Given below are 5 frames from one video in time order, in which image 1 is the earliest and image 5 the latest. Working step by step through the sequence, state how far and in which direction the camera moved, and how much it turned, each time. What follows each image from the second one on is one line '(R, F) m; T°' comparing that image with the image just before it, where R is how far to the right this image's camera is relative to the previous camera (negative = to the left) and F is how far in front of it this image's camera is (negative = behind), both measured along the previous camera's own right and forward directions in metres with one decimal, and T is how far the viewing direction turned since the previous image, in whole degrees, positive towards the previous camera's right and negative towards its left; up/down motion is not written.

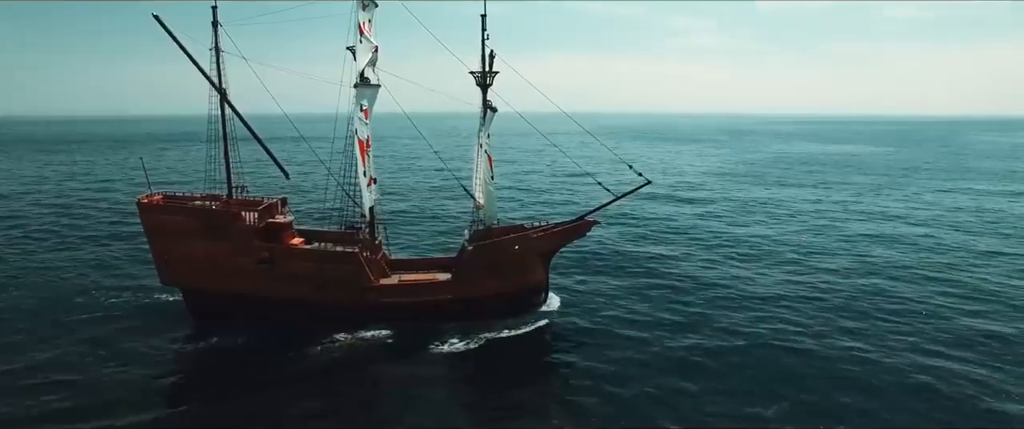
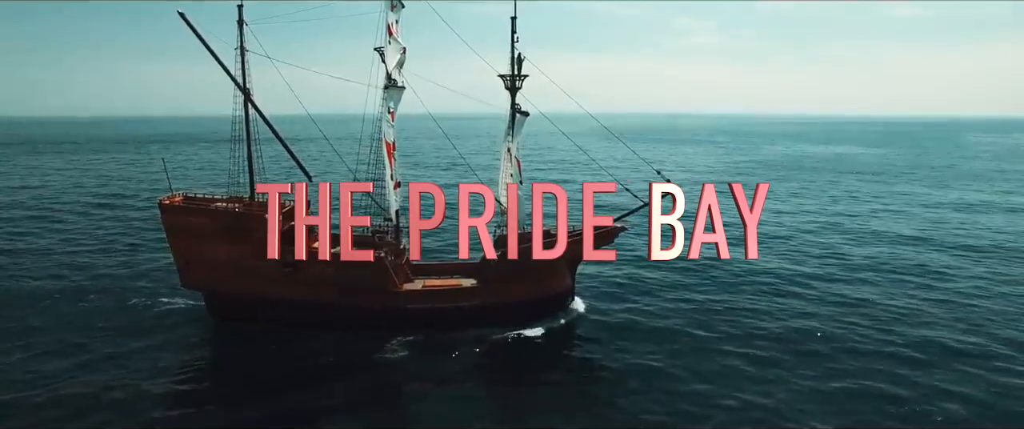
(0.0, +0.6) m; -3°
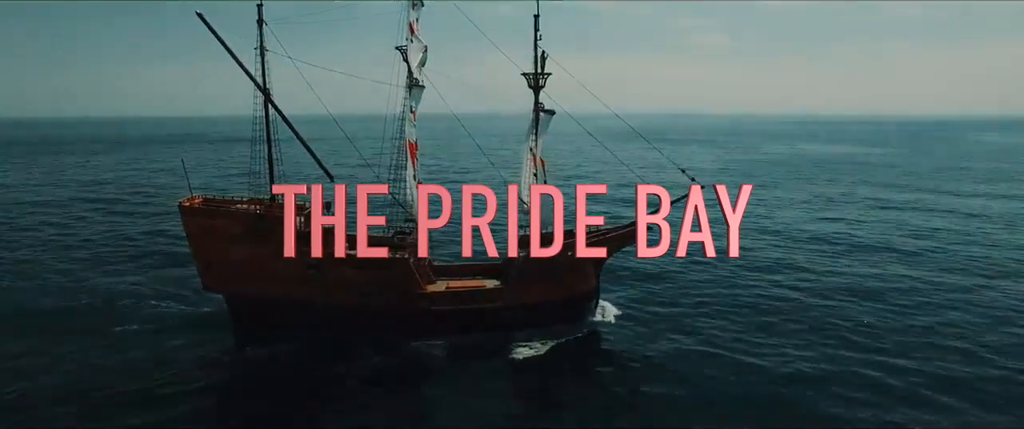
(0.0, +0.5) m; -2°
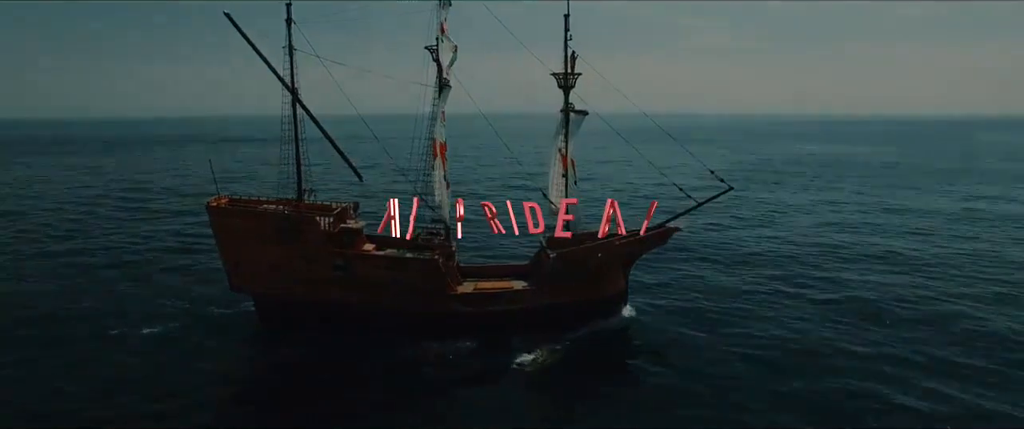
(0.0, +0.5) m; -3°
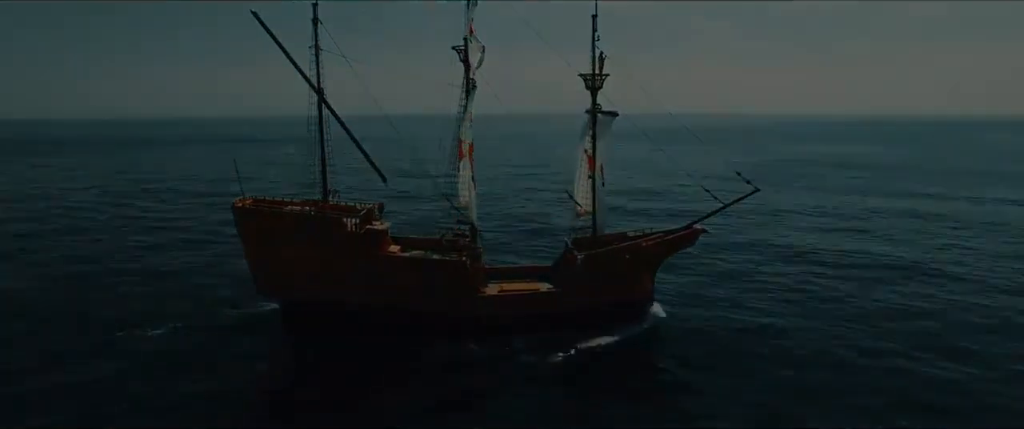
(0.0, +0.4) m; -3°
